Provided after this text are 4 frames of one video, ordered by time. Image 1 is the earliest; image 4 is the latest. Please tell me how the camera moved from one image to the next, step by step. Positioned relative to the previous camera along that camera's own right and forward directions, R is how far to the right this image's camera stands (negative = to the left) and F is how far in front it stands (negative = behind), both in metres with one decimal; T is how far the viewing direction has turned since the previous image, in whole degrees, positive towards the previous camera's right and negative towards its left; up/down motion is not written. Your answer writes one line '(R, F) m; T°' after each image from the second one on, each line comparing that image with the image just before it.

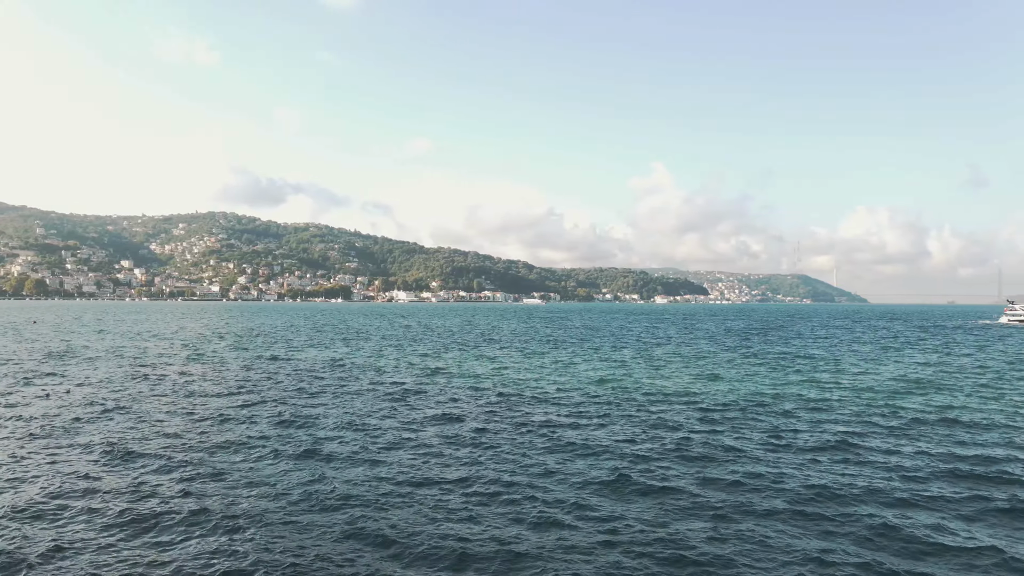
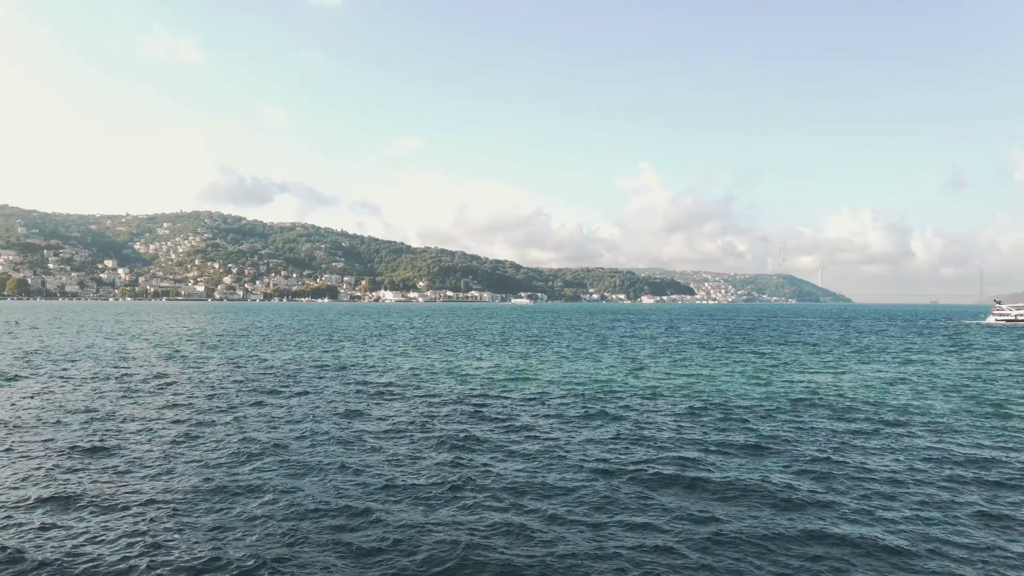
(-5.9, -7.0) m; +1°
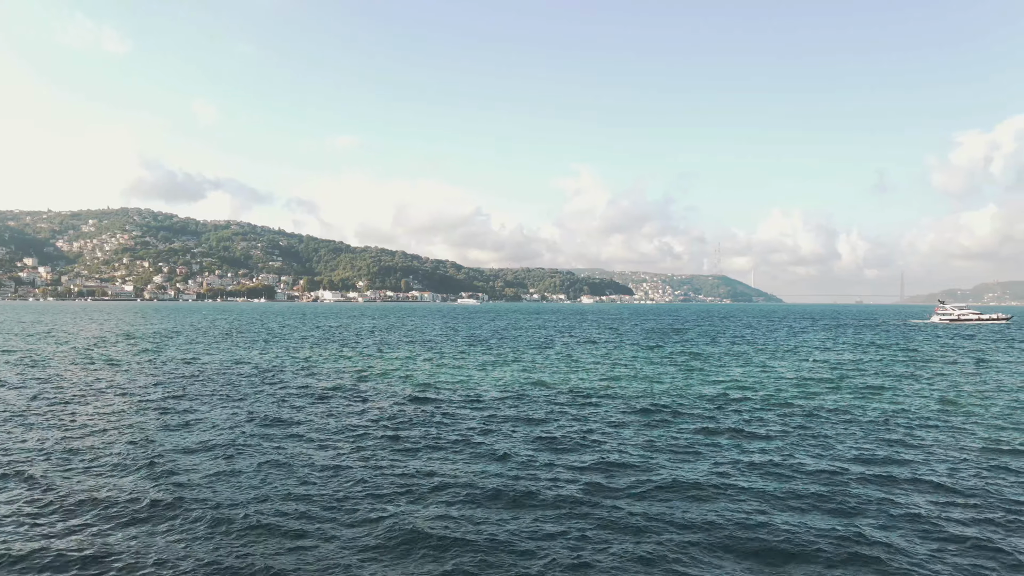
(-2.0, -0.5) m; +5°
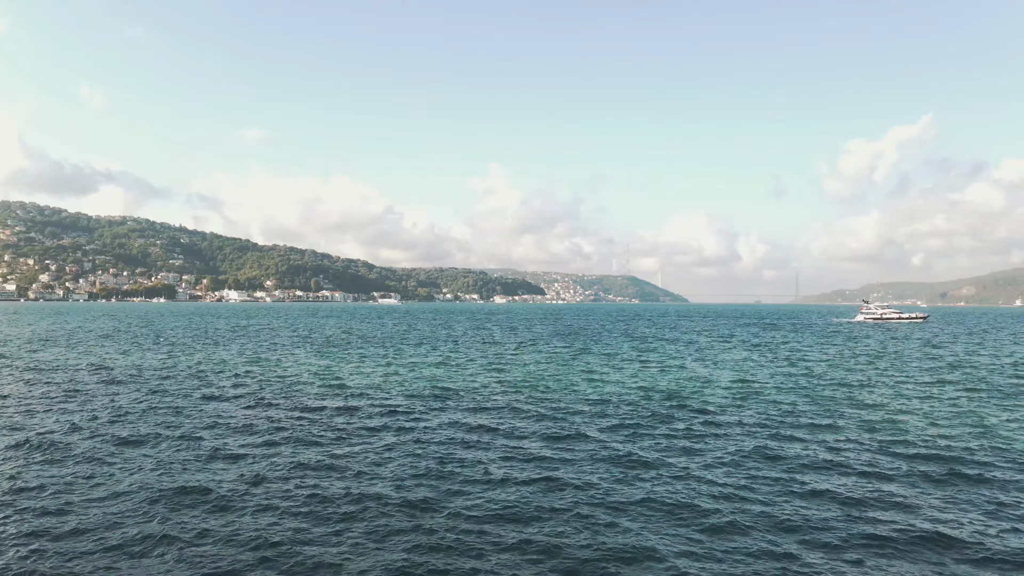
(+0.5, -2.8) m; +7°
